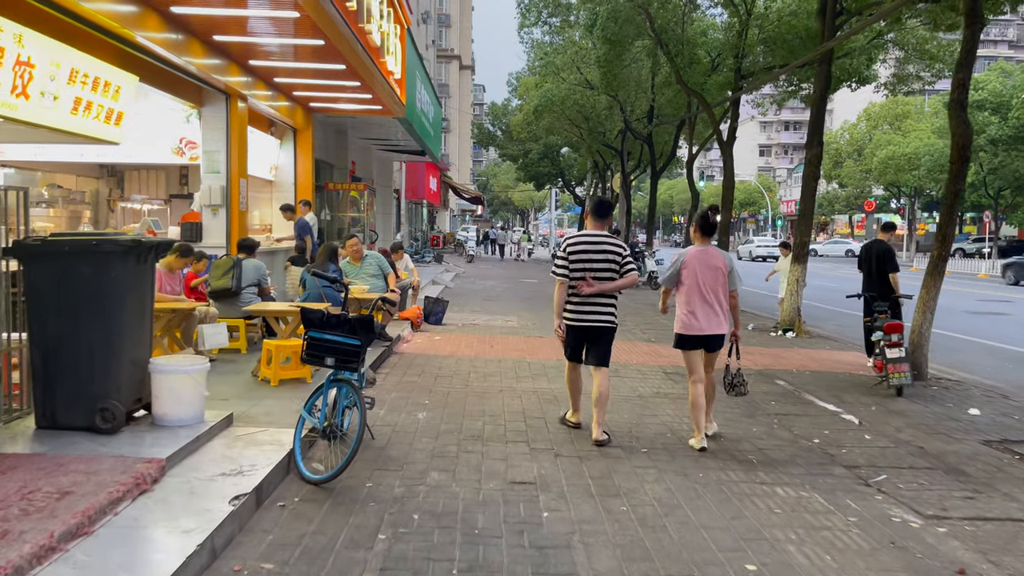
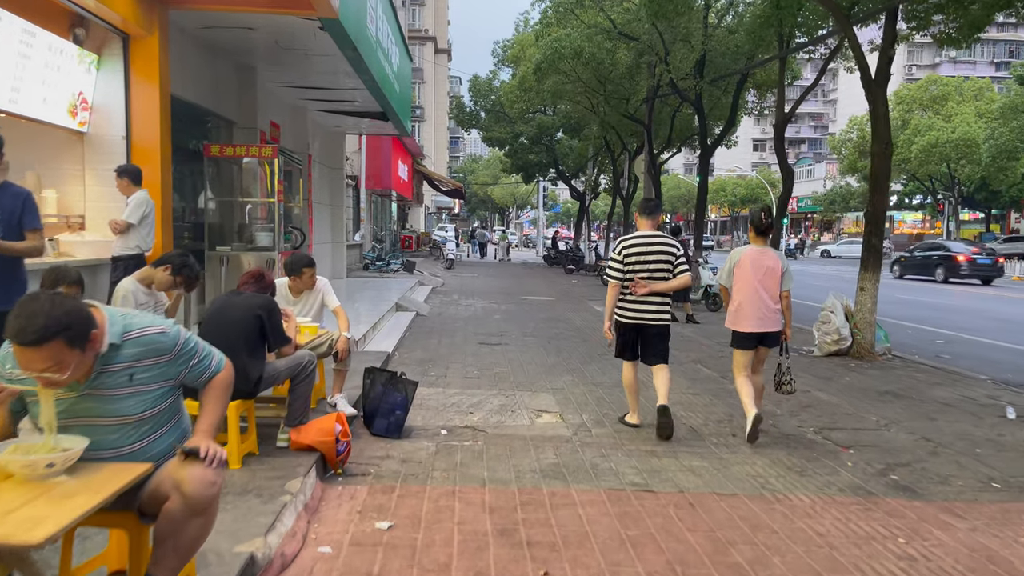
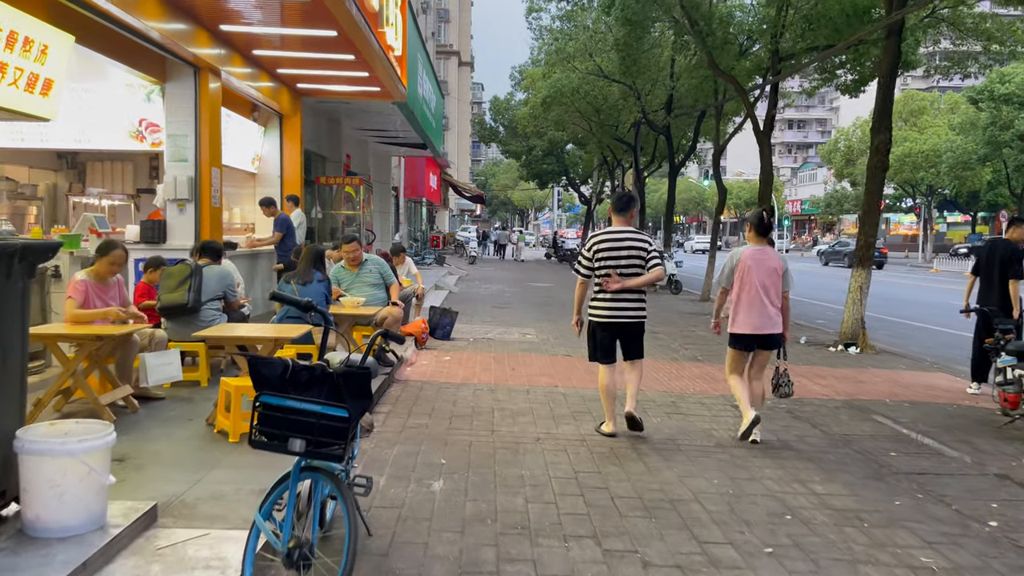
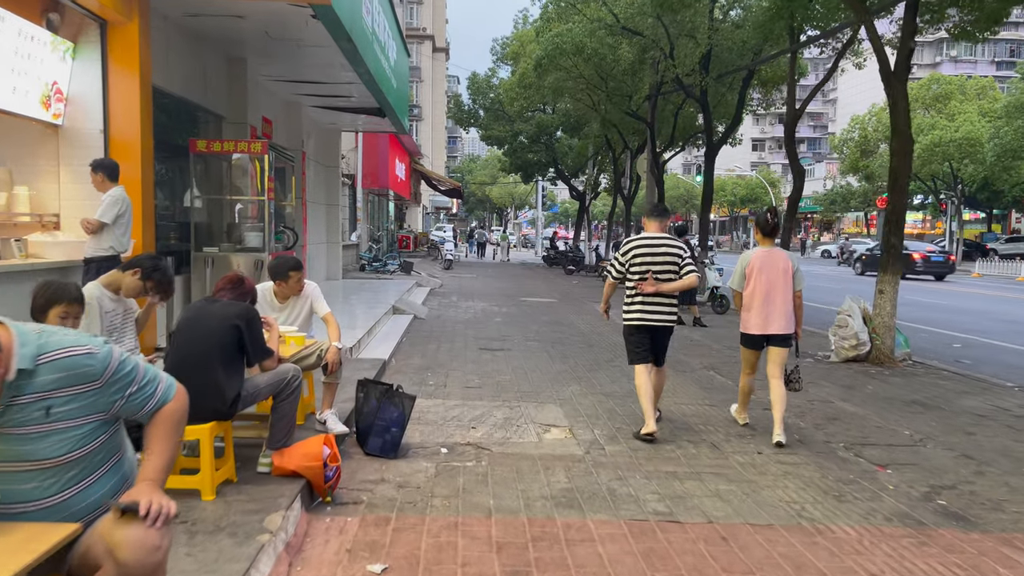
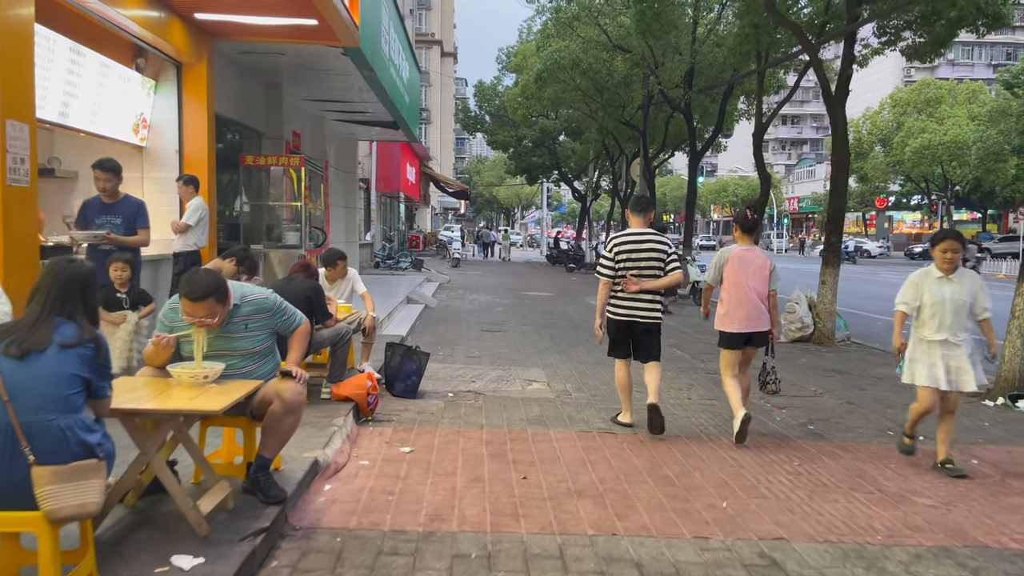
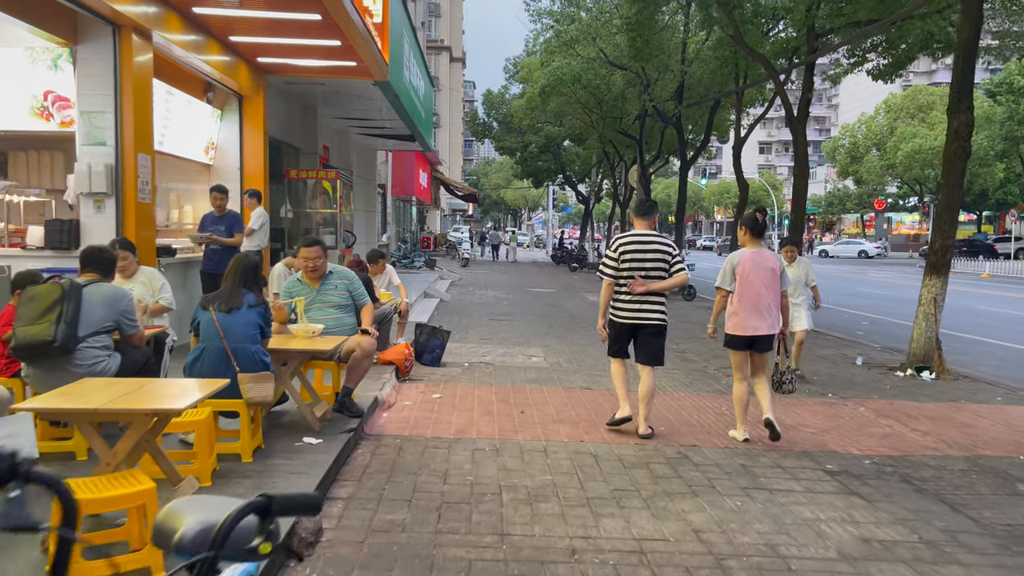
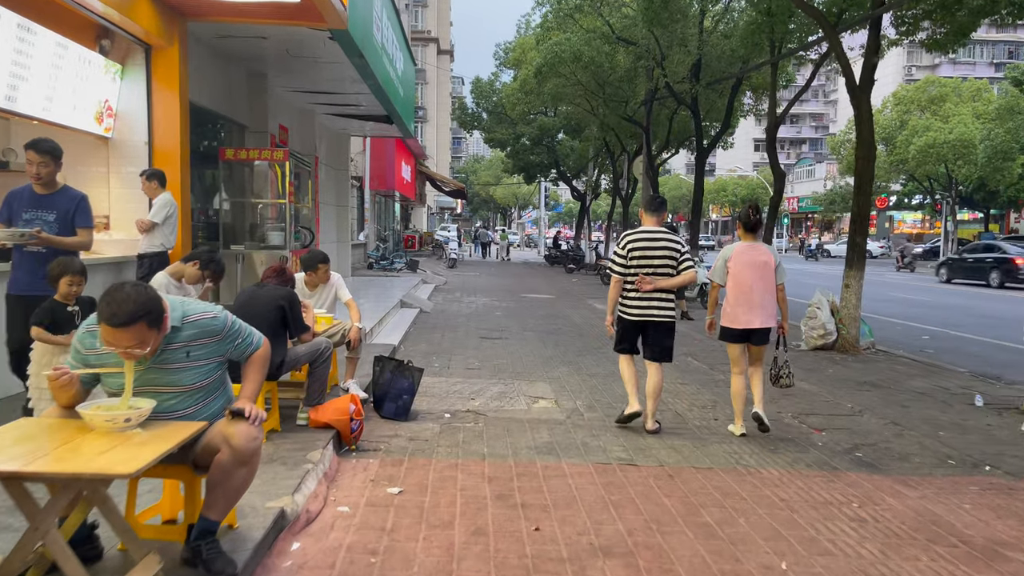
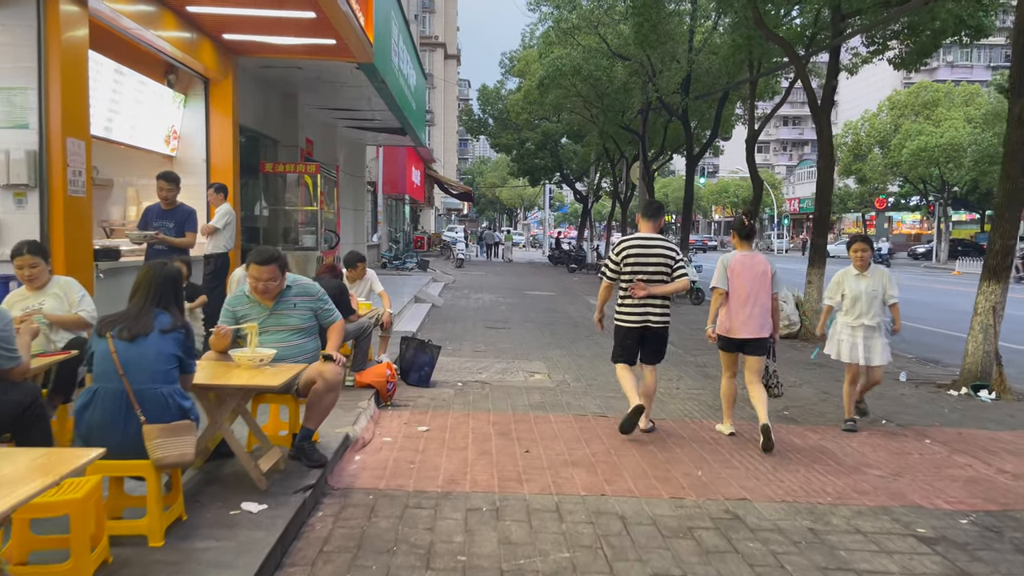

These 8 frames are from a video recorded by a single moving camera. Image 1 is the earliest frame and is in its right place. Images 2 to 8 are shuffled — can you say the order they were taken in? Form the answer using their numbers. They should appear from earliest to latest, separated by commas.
3, 6, 8, 5, 7, 2, 4
